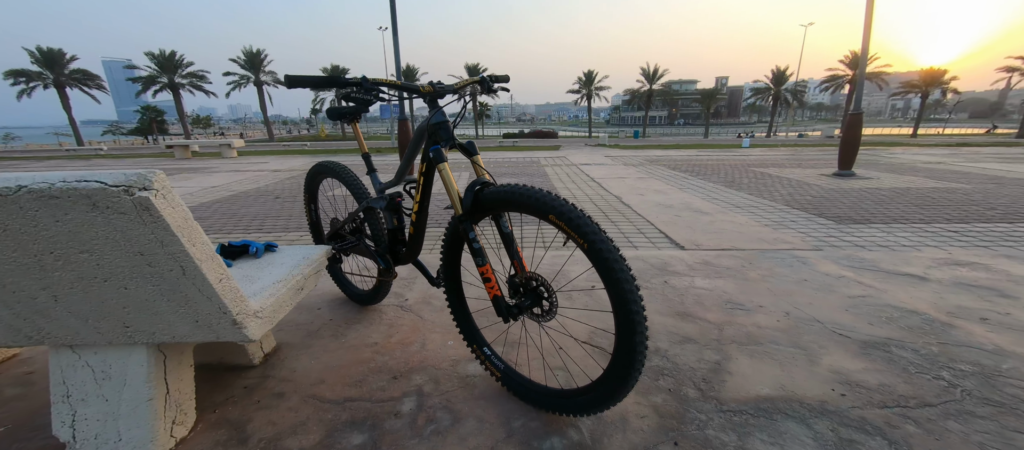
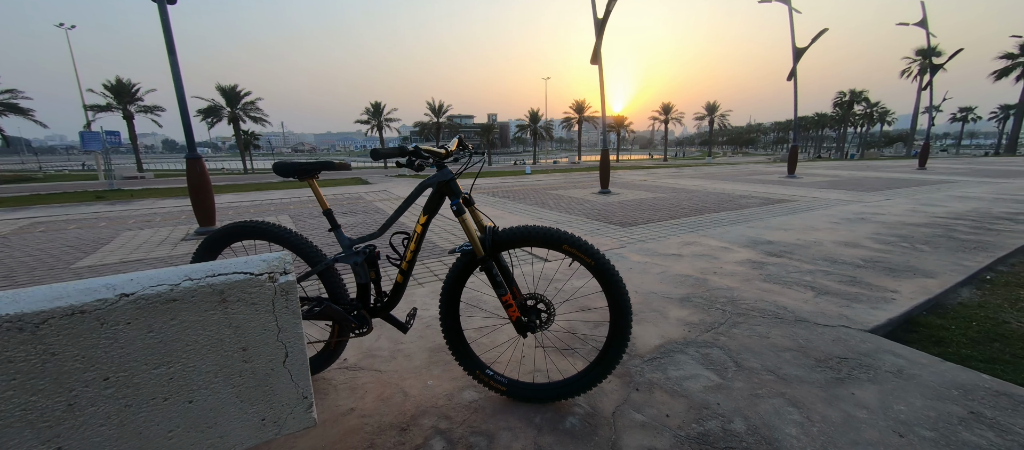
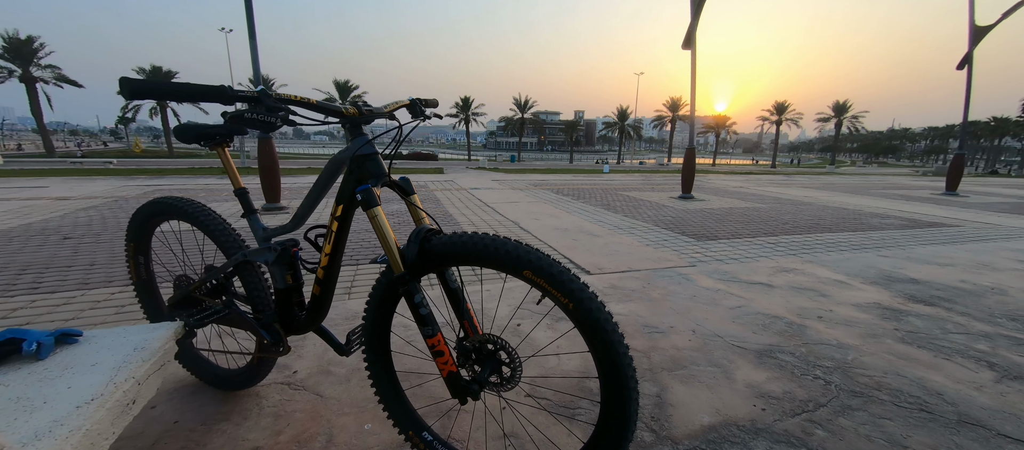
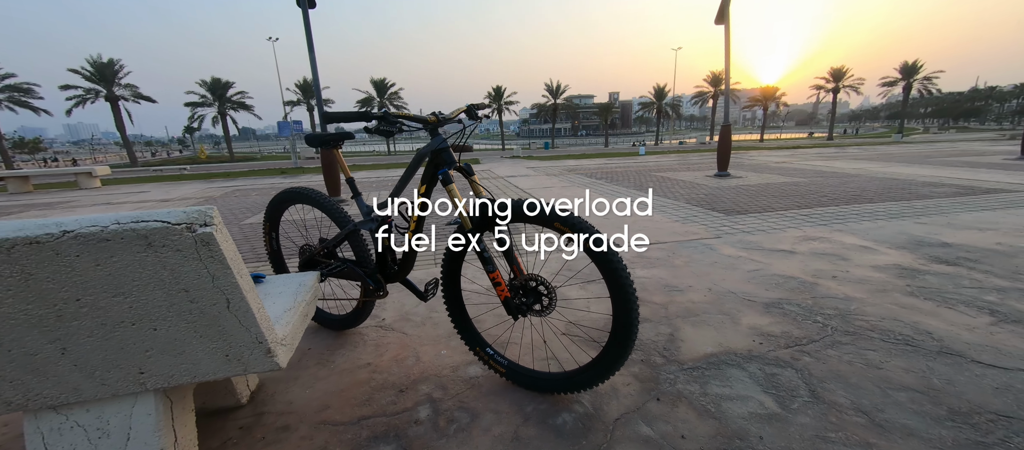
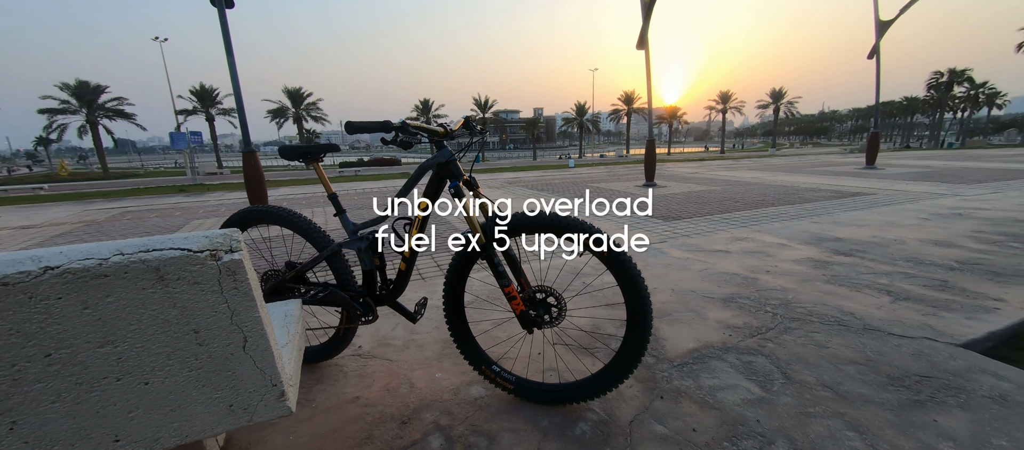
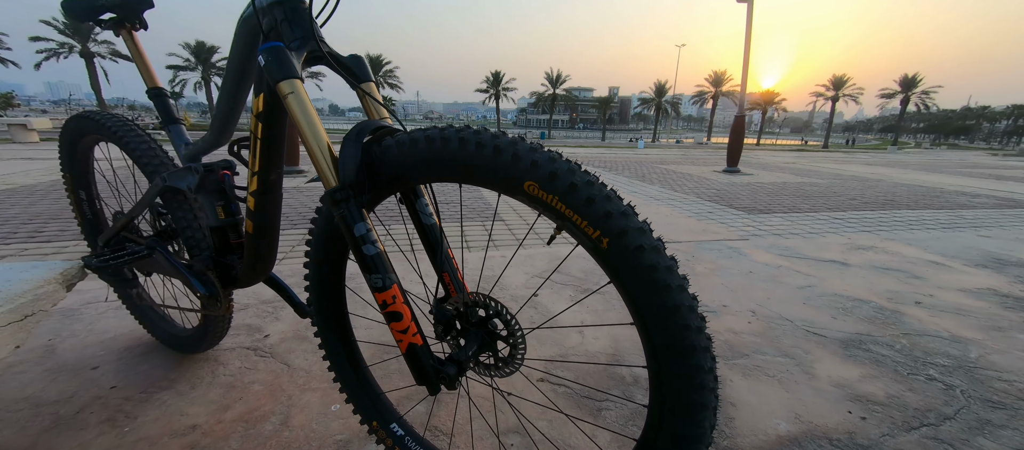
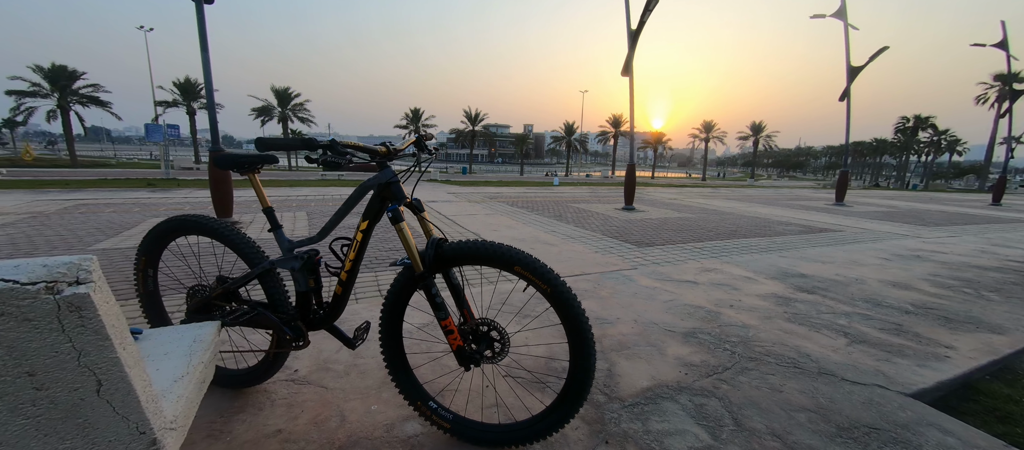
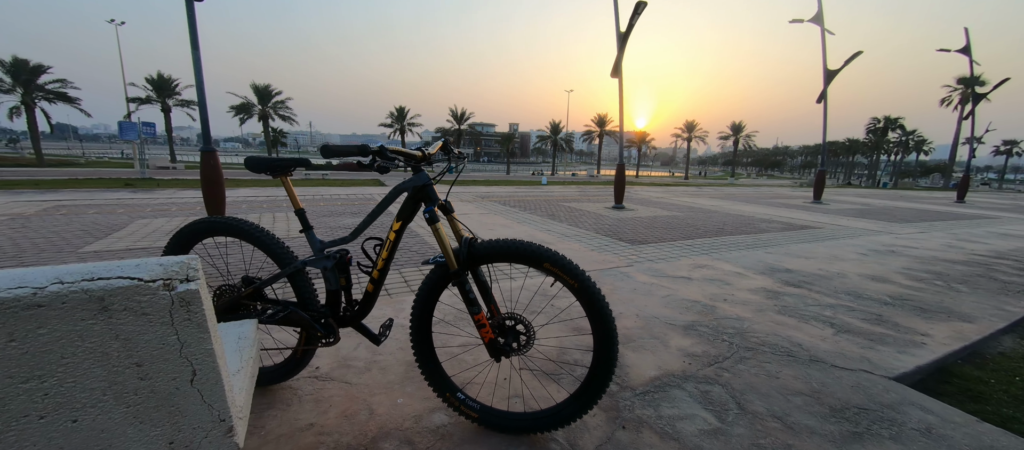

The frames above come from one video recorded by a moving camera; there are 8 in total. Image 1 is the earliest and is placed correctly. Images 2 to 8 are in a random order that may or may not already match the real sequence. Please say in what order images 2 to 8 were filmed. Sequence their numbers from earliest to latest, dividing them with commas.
4, 5, 2, 8, 7, 3, 6
